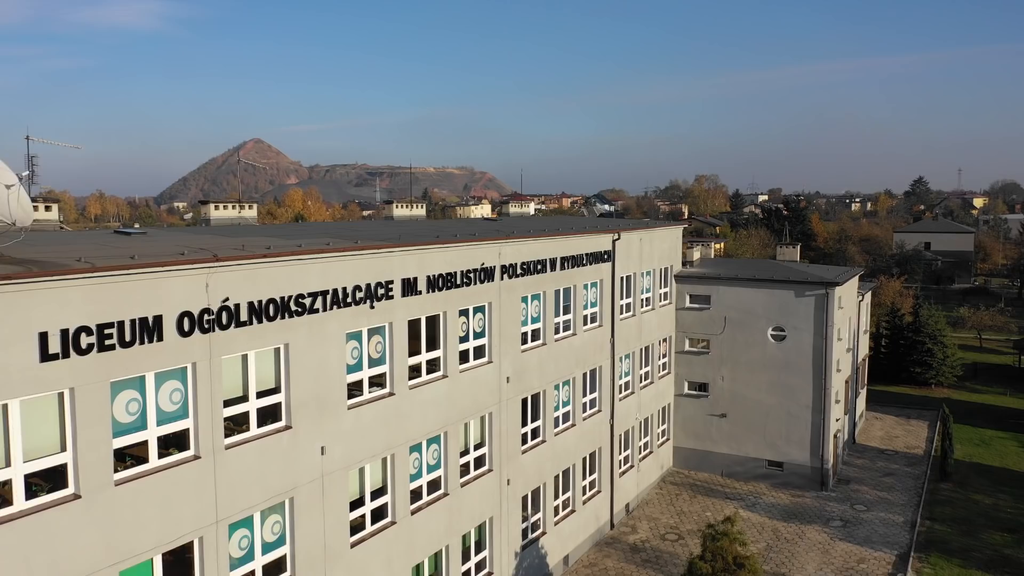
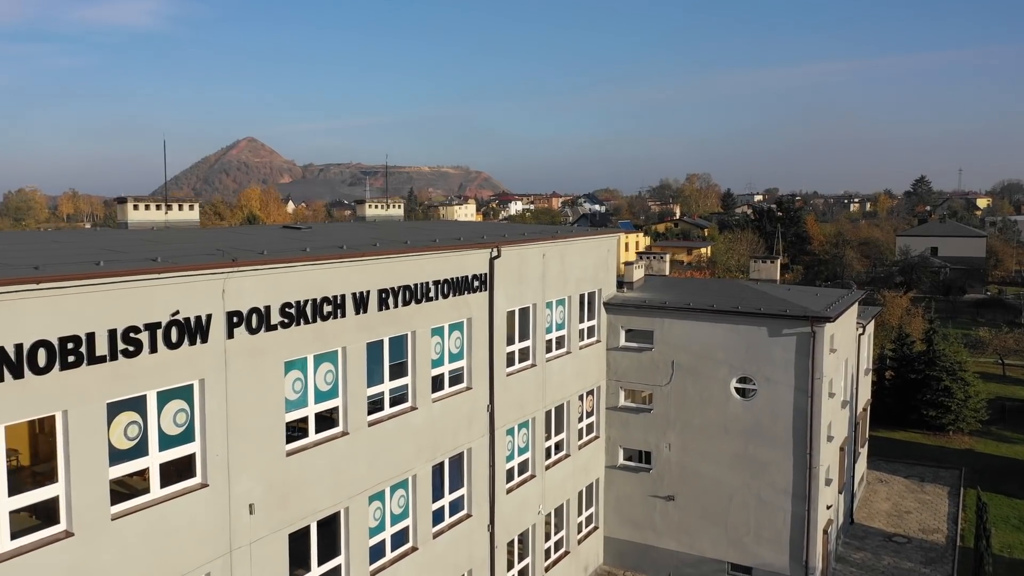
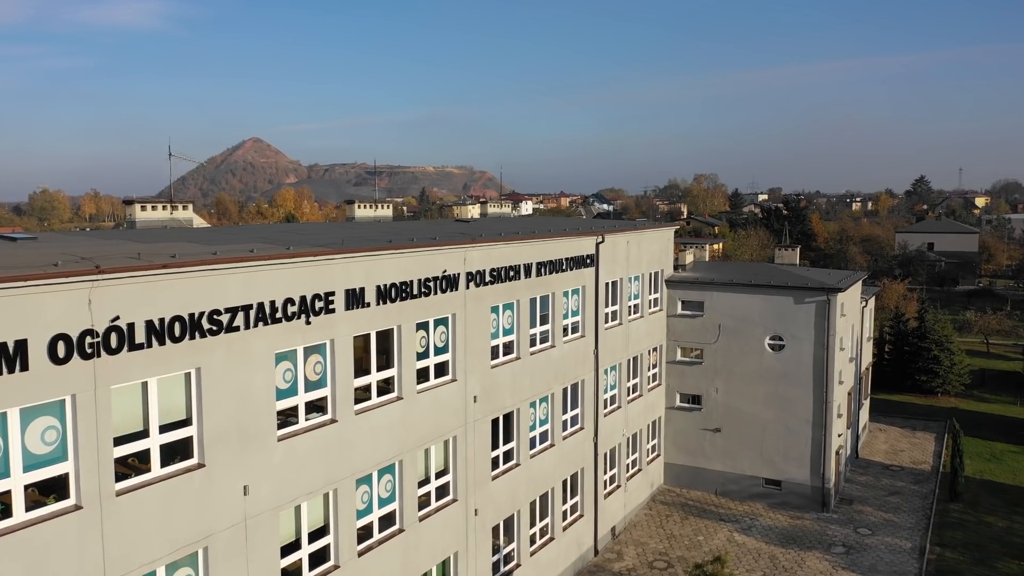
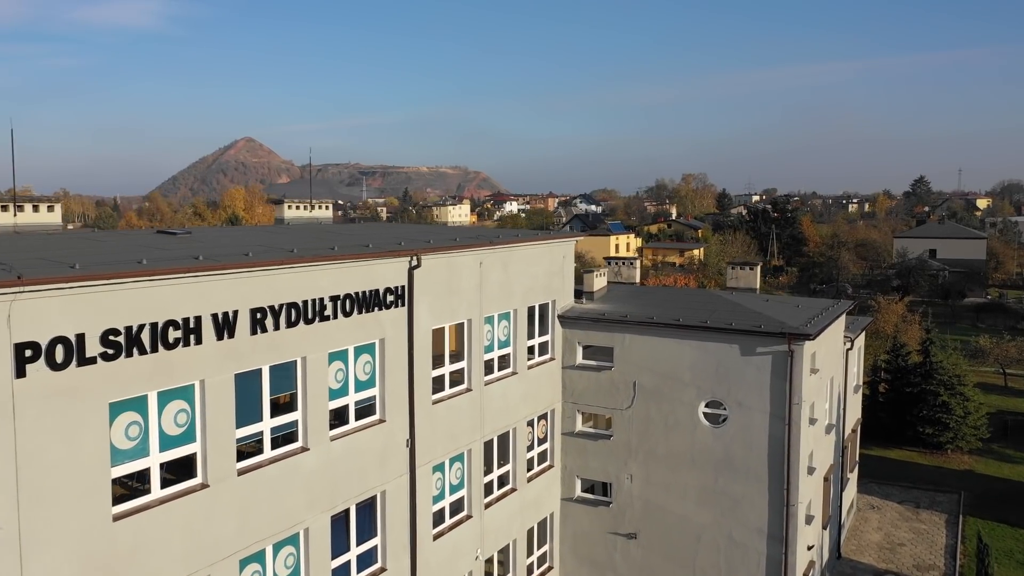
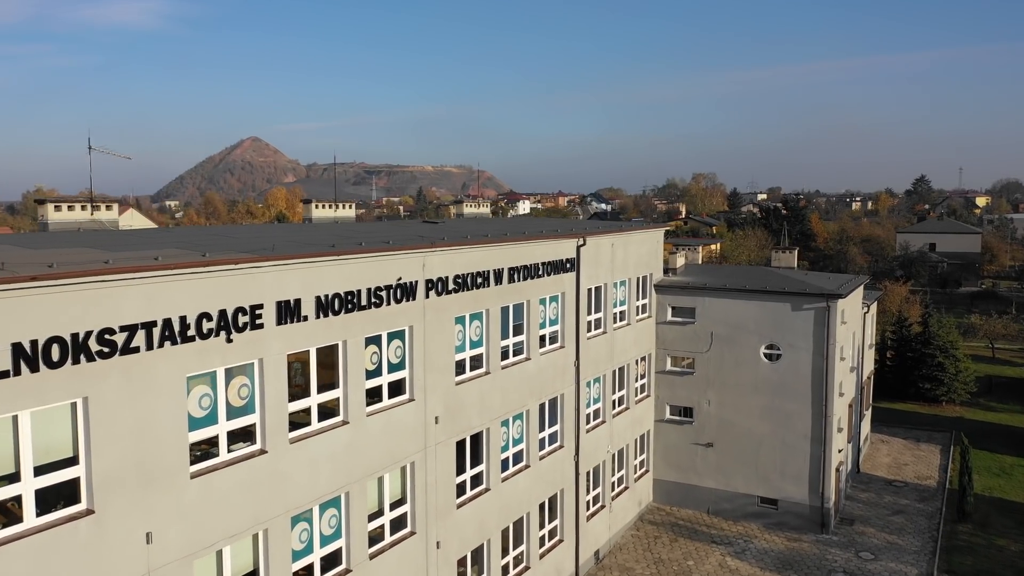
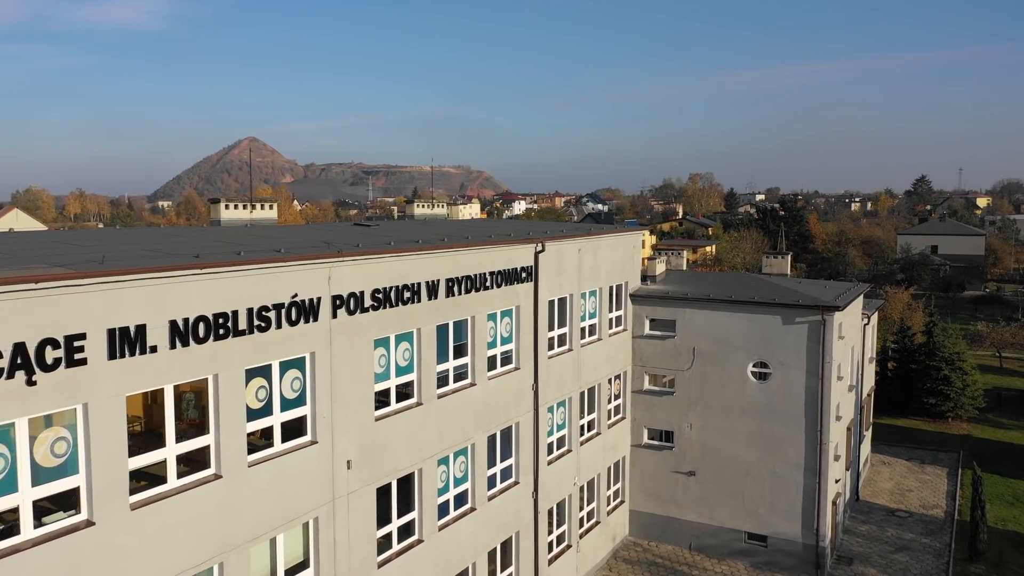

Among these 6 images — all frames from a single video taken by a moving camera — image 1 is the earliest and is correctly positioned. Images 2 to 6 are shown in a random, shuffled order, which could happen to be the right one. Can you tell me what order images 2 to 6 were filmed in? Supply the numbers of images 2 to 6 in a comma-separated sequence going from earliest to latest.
3, 5, 6, 2, 4
